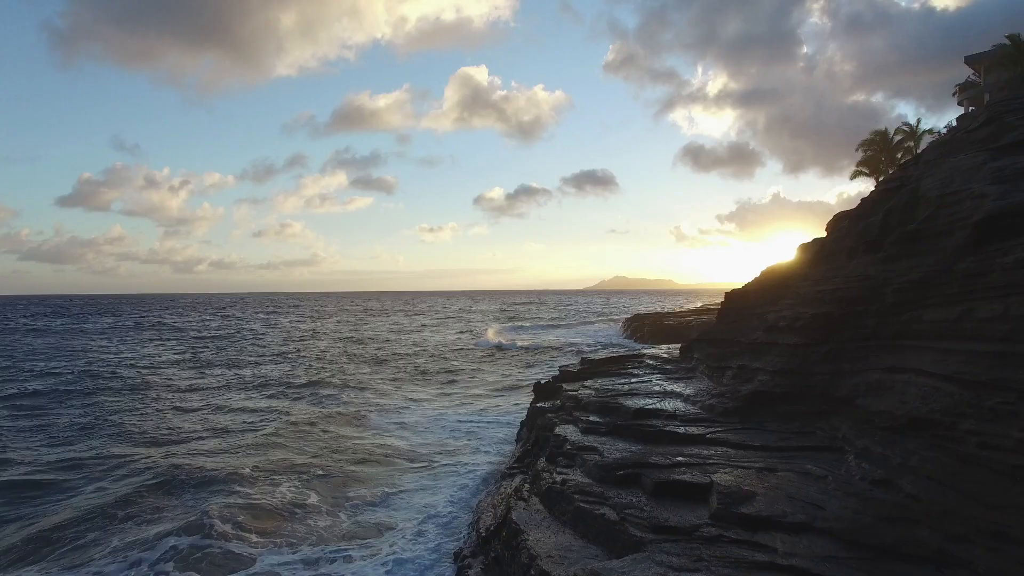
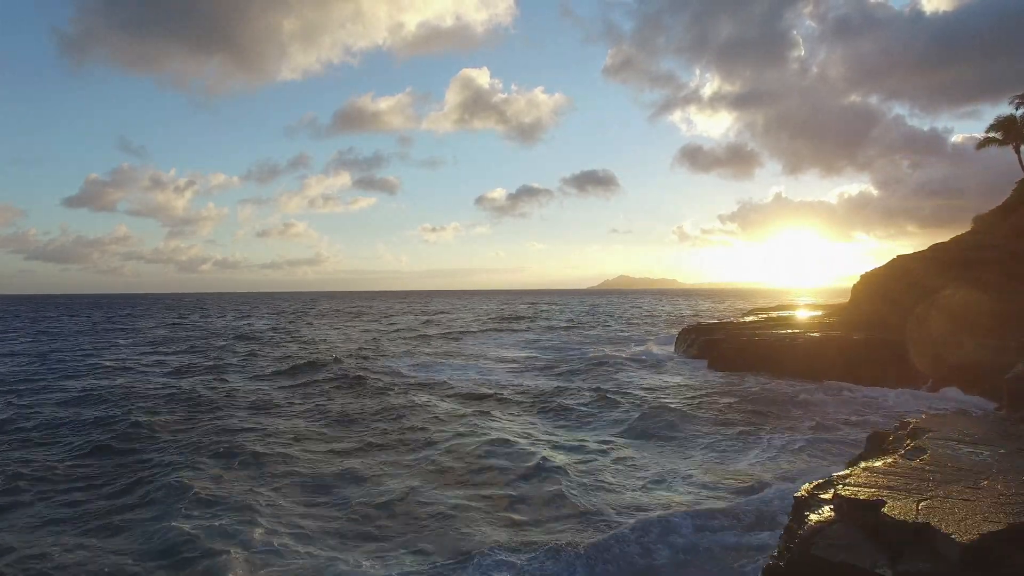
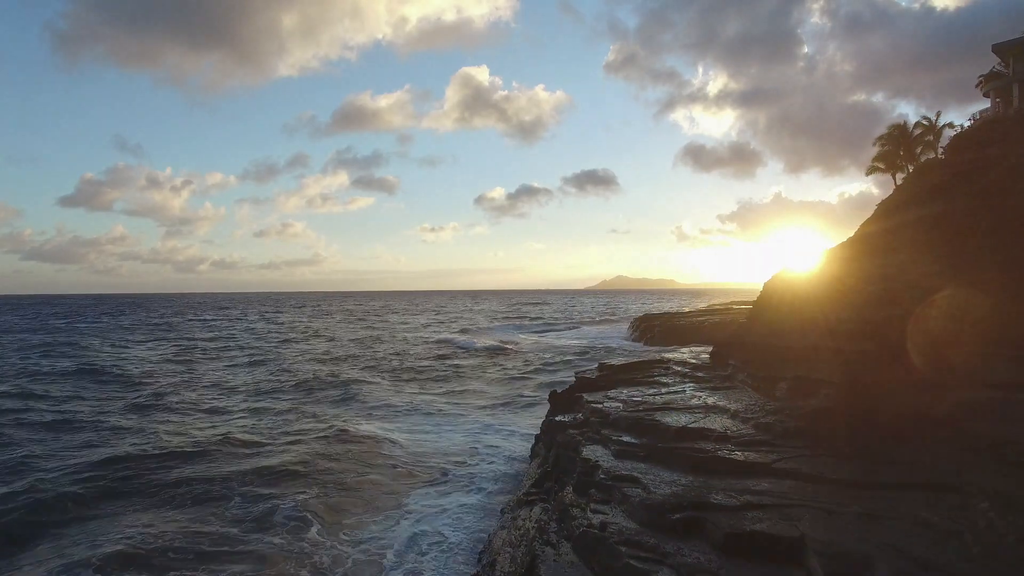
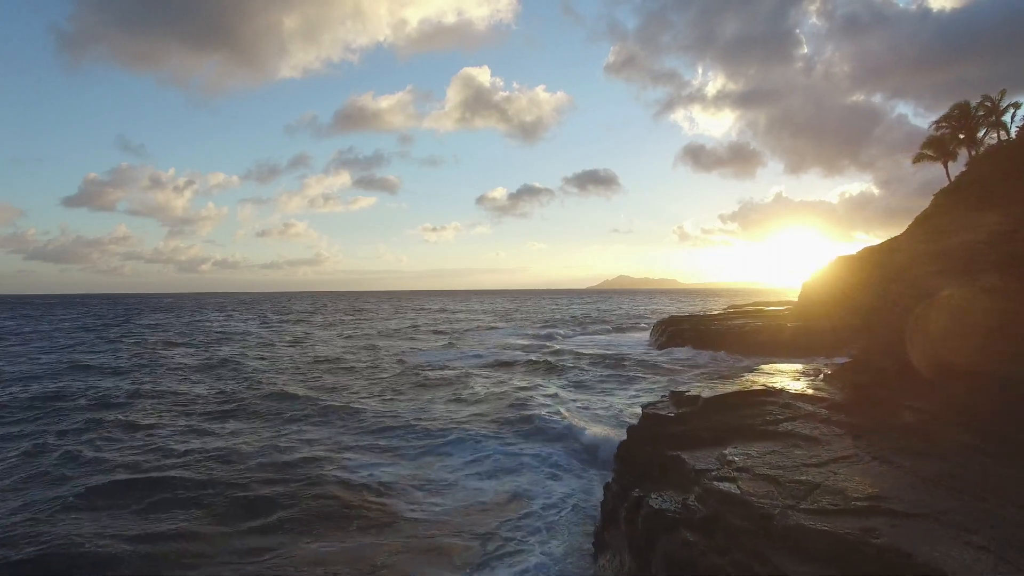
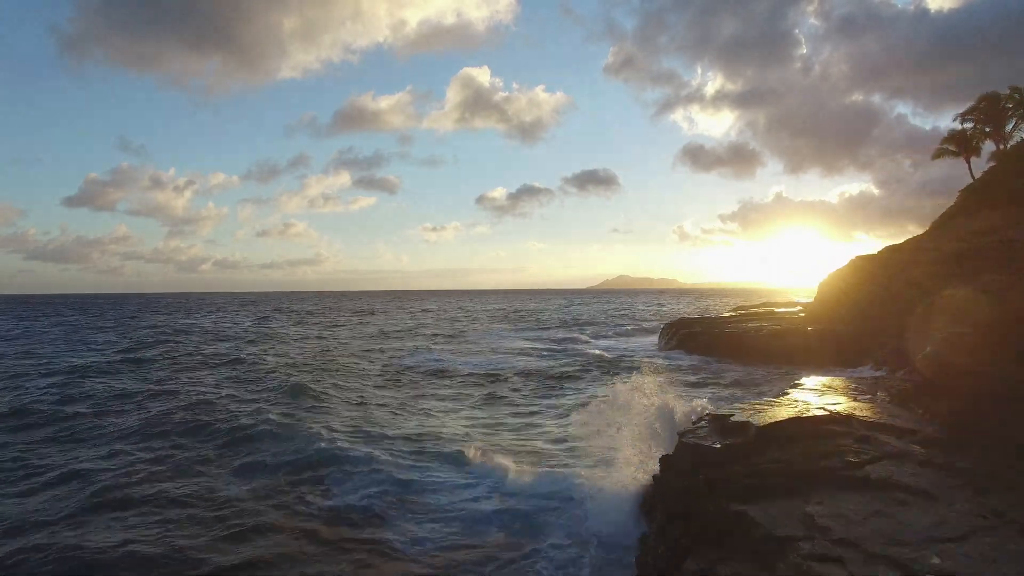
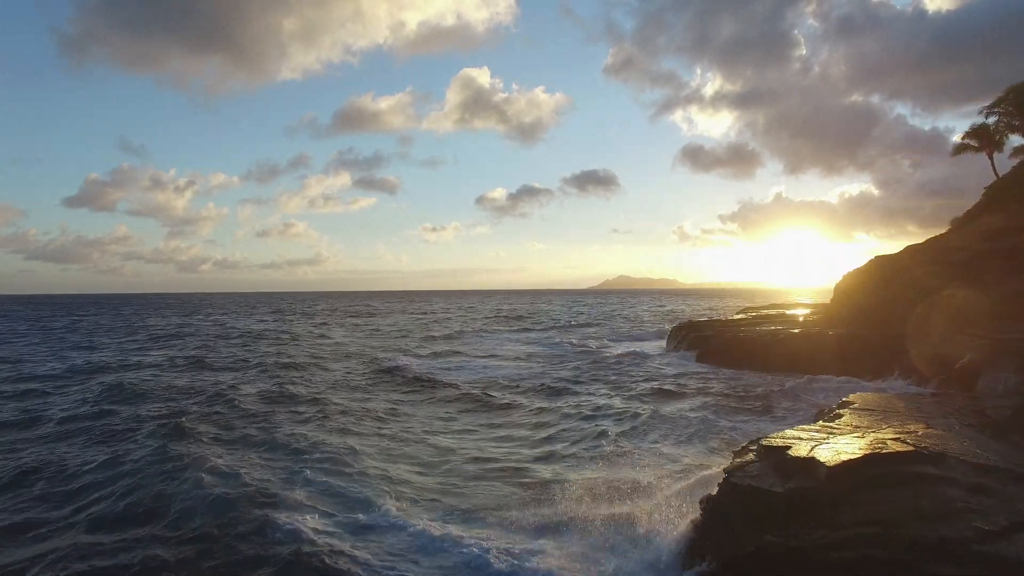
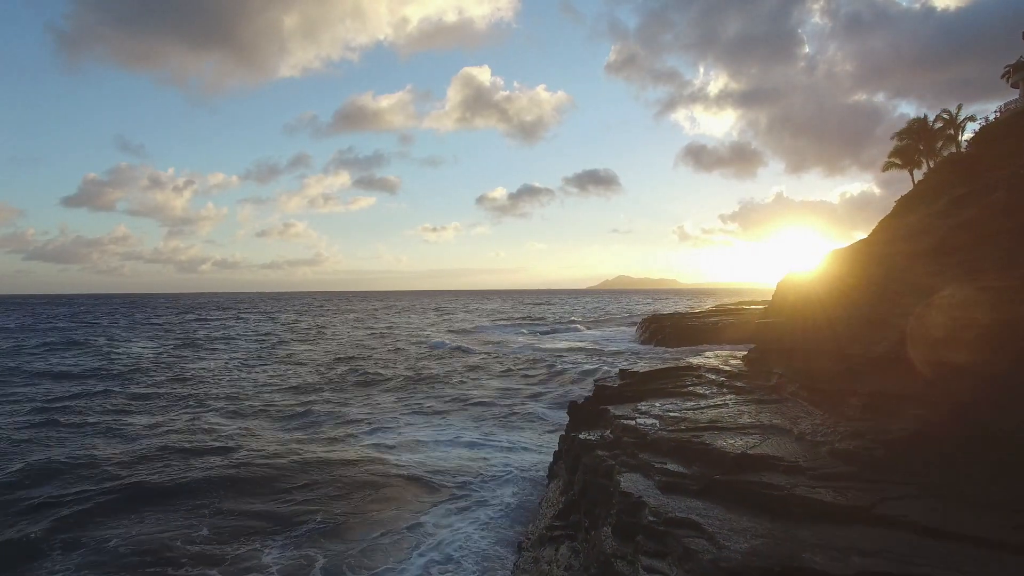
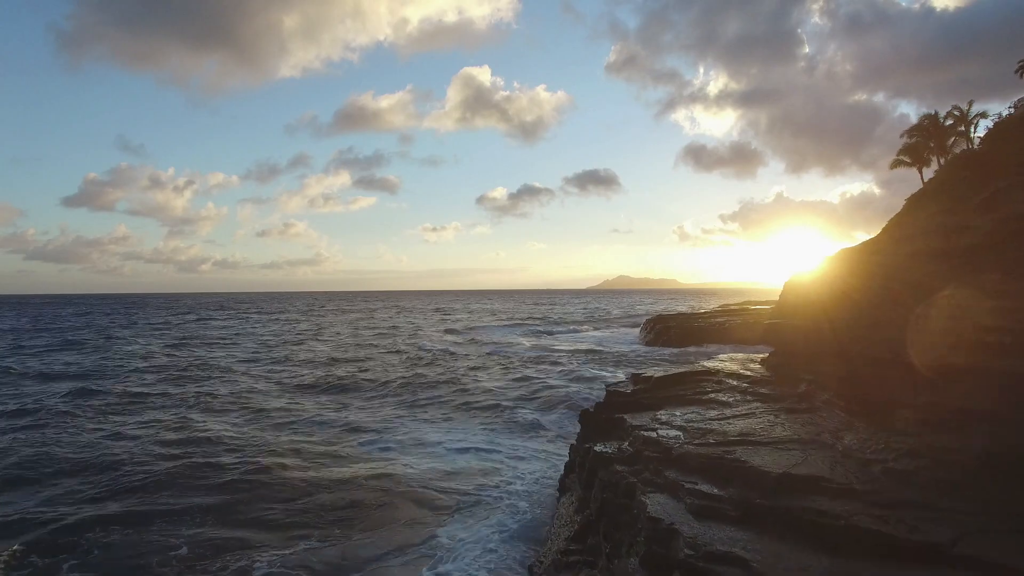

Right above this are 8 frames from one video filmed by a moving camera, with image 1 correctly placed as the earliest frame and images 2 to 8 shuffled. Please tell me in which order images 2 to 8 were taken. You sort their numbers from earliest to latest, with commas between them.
3, 7, 8, 4, 5, 6, 2
